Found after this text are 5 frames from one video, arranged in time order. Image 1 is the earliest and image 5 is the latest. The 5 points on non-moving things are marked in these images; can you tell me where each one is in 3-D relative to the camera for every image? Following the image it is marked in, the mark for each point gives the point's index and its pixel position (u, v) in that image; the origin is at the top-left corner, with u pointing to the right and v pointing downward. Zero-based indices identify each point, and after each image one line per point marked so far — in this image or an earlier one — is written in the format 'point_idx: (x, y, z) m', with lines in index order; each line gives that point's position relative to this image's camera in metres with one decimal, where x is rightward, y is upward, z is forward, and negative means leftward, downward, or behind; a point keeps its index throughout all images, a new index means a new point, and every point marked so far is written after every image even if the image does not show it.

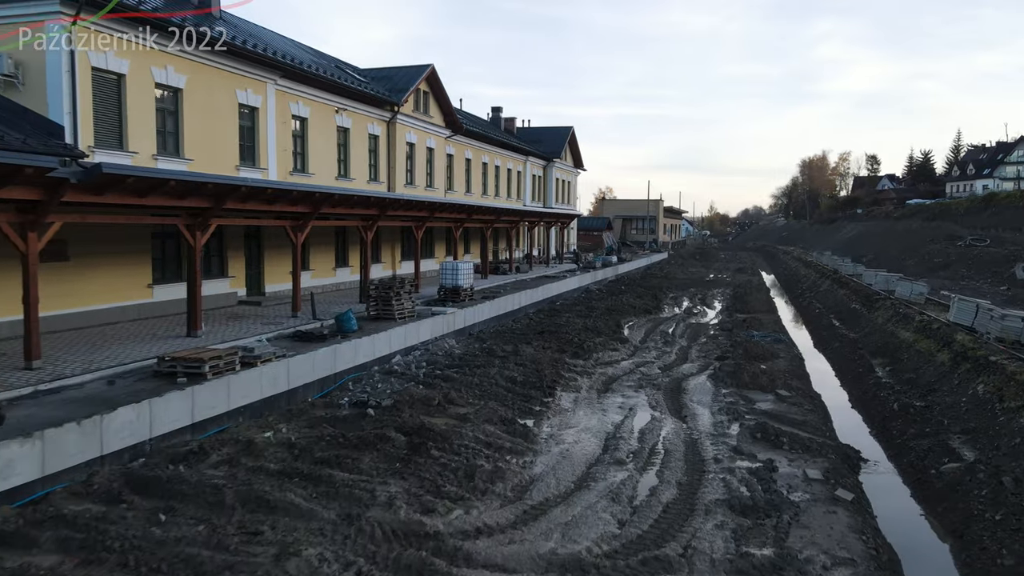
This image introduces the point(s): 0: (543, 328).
0: (+0.8, -1.1, +19.2) m
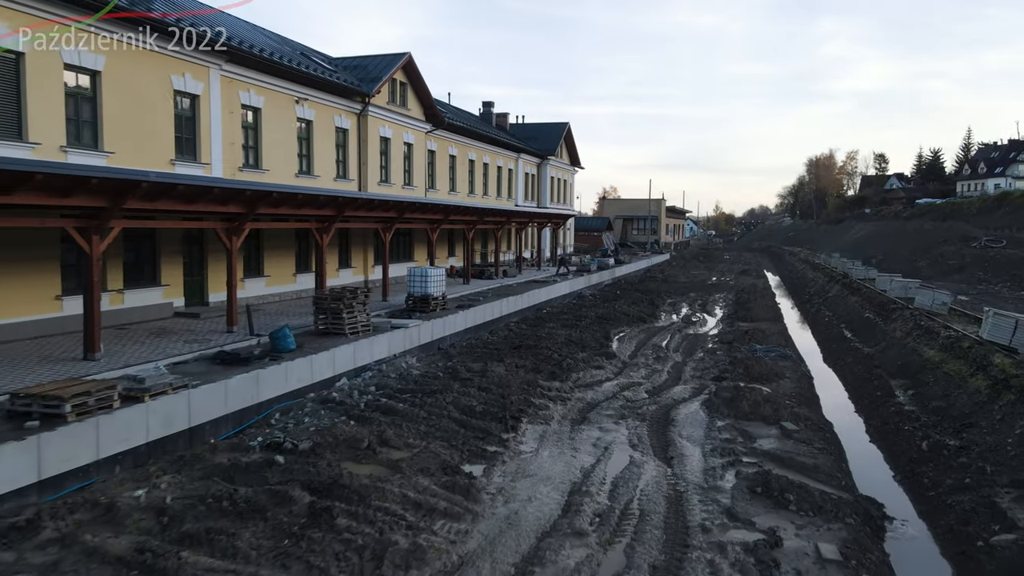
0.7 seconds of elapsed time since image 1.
0: (+0.2, -1.3, +17.2) m
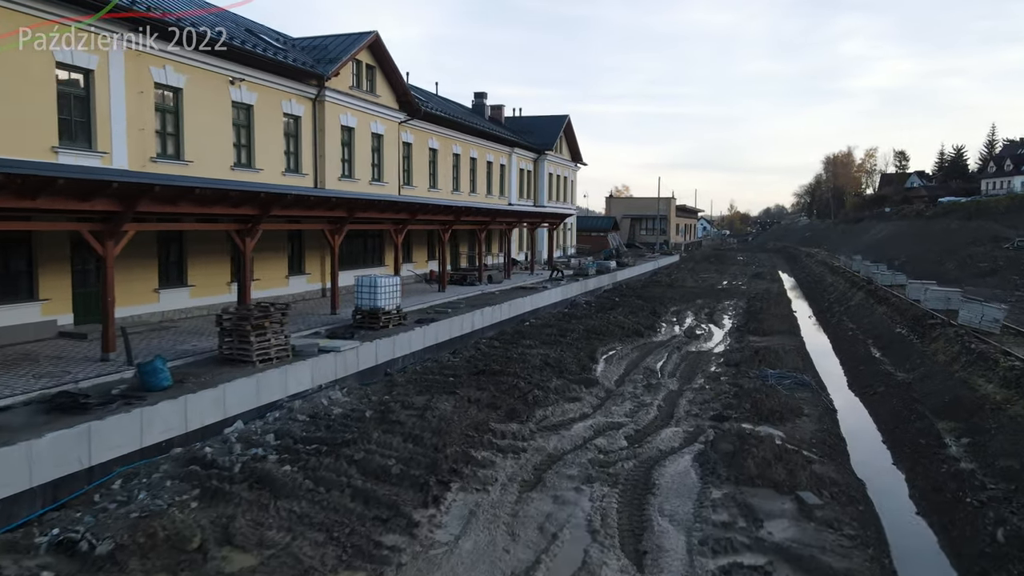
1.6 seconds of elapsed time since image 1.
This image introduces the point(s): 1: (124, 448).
0: (-0.6, -1.5, +14.4) m
1: (-4.3, -1.8, +8.1) m
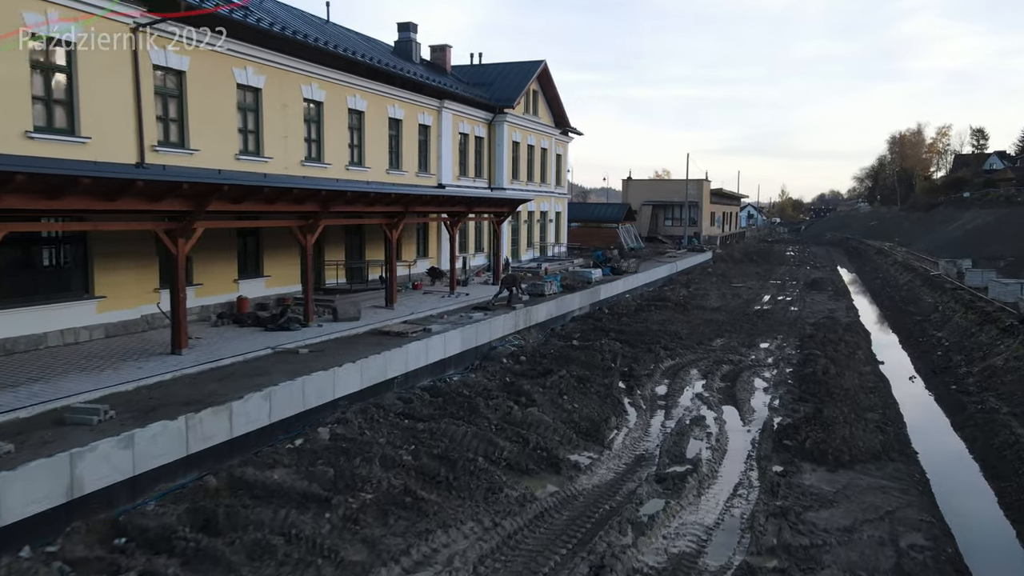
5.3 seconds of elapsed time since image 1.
0: (-4.1, -2.6, +3.1) m
1: (-8.3, -2.9, -2.9) m
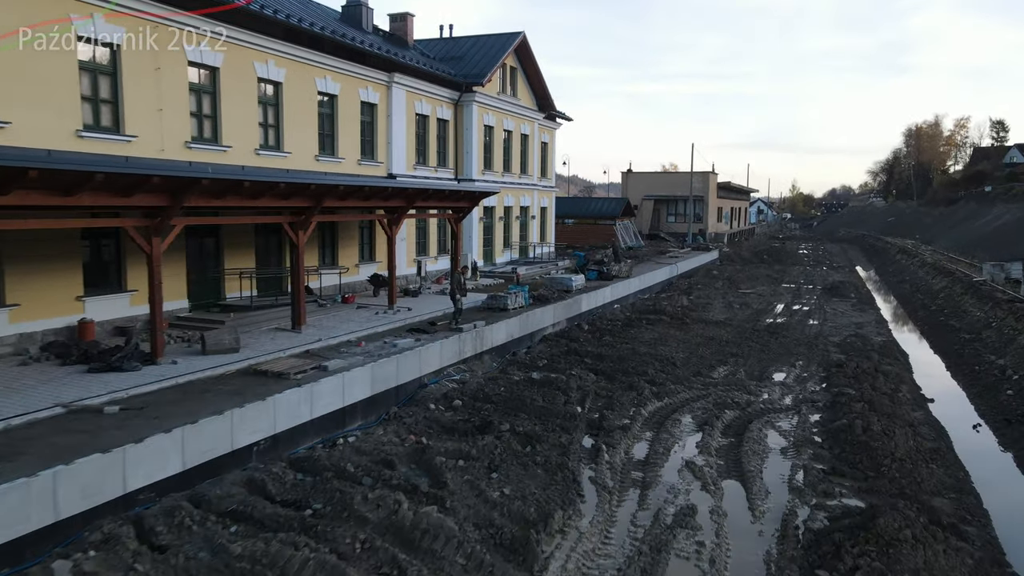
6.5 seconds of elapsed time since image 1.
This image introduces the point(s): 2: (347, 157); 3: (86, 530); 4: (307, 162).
0: (-5.4, -3.0, -0.7) m
1: (-9.6, -3.4, -6.7) m
2: (-4.1, +3.3, +18.5) m
3: (-3.8, -2.1, +6.7) m
4: (-4.7, +3.0, +17.2) m
